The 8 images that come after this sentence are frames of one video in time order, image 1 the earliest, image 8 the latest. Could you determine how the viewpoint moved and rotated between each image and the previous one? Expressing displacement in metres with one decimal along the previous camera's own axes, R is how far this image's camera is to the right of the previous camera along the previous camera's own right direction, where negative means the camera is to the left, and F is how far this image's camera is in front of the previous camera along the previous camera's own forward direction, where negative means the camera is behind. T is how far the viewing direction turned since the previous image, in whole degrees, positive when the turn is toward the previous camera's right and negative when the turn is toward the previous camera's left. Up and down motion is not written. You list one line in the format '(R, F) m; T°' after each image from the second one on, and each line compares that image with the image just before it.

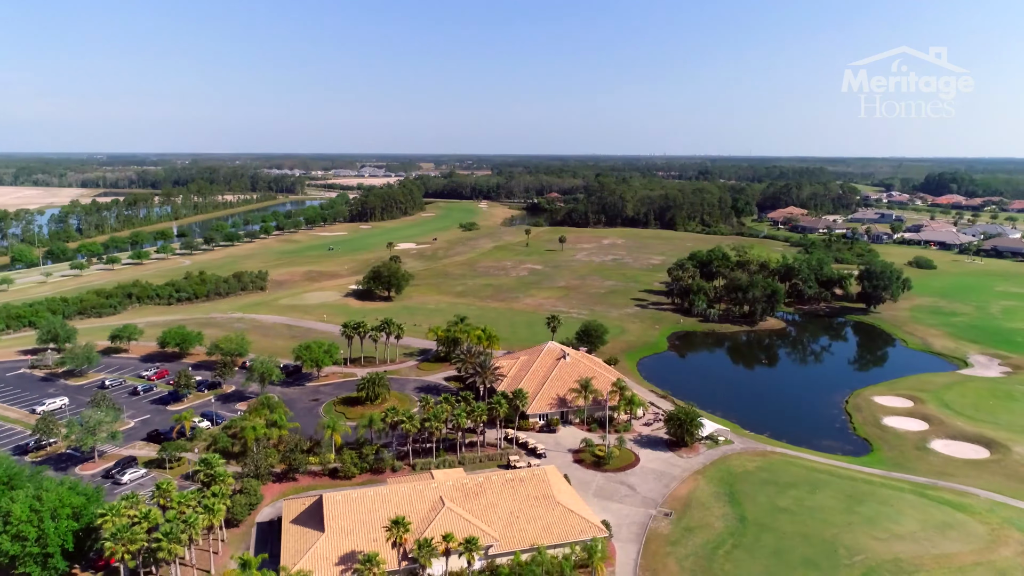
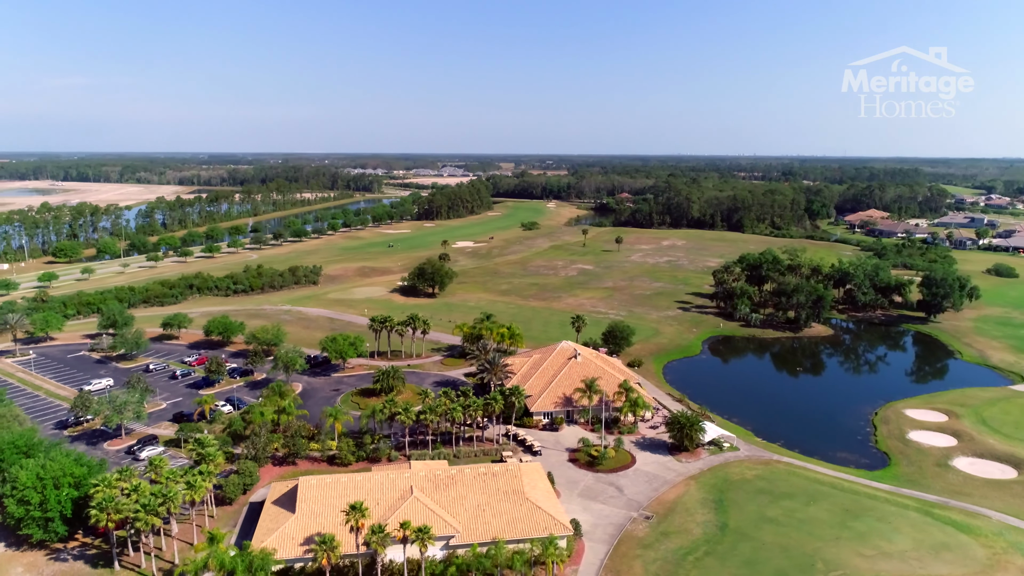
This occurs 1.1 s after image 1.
(+5.4, -0.2) m; -7°
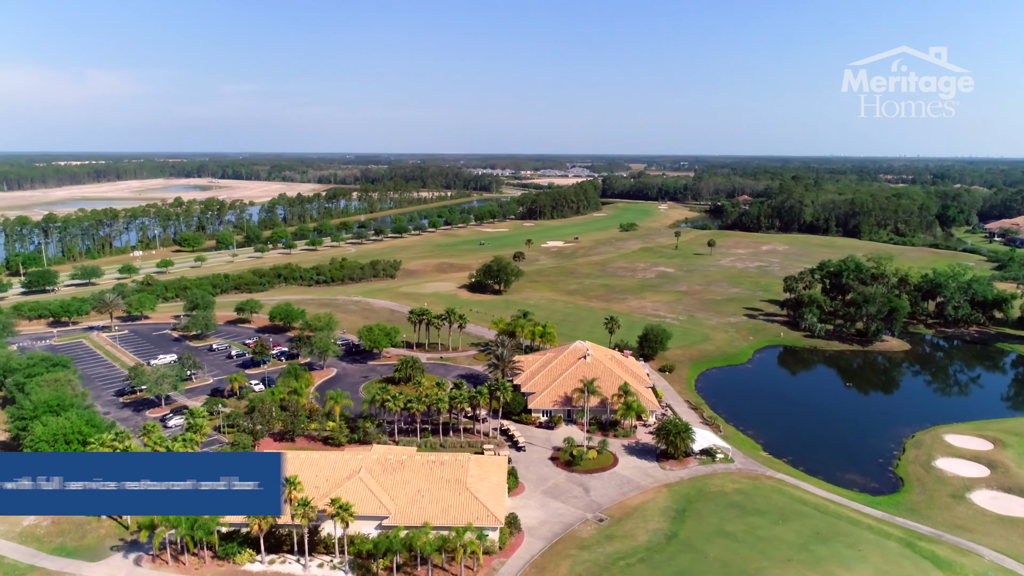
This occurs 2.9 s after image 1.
(+9.6, +0.1) m; -11°
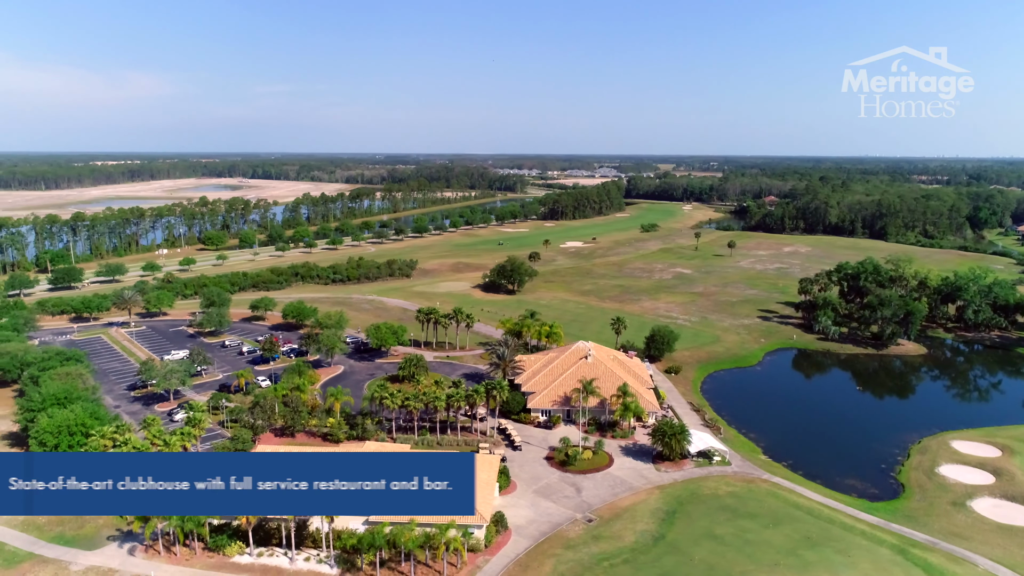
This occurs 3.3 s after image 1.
(+2.1, -0.1) m; -2°
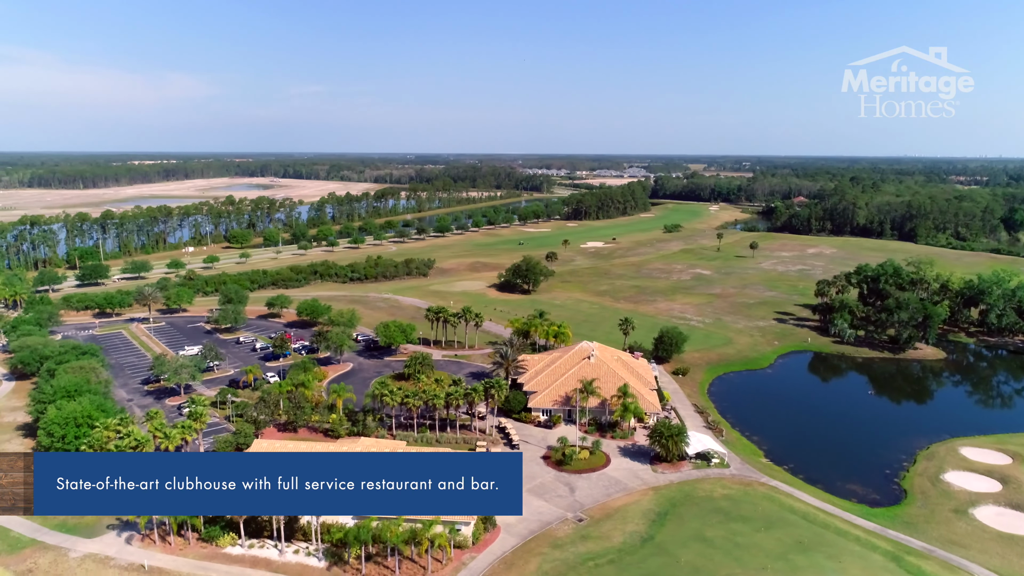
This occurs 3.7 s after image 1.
(+2.1, -0.1) m; -2°
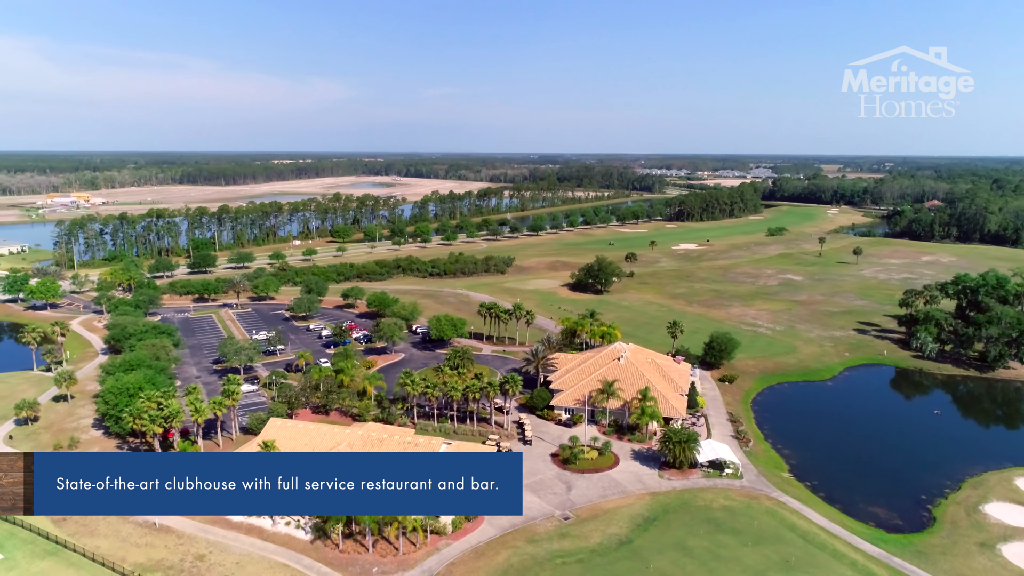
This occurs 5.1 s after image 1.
(+7.1, -0.1) m; -10°
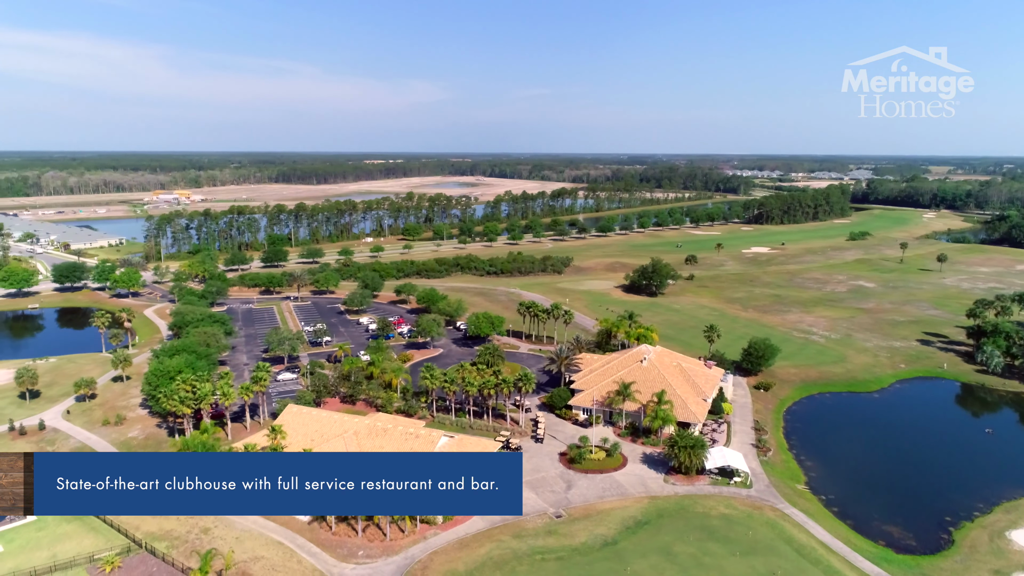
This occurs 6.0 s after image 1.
(+5.0, -0.2) m; -7°
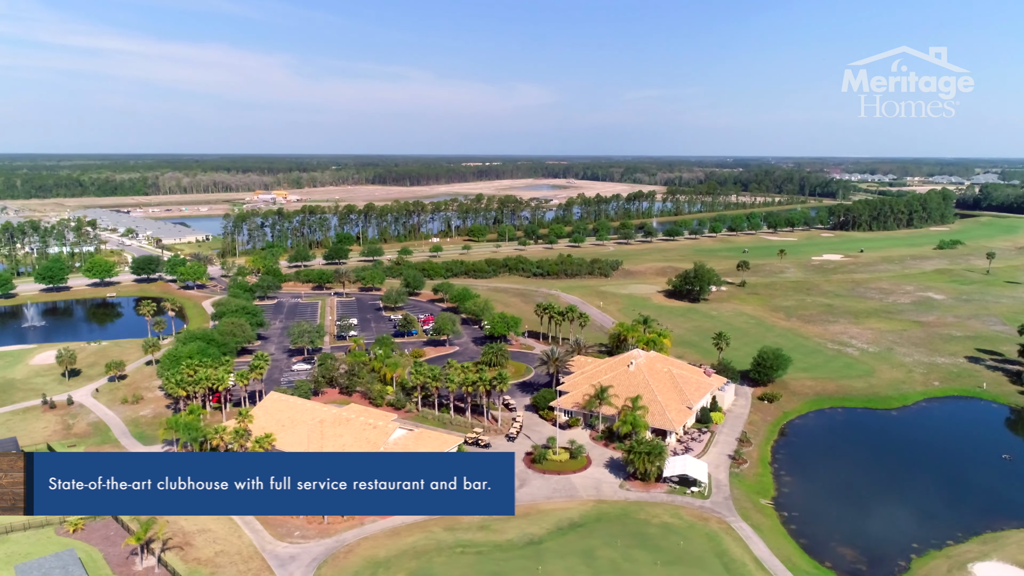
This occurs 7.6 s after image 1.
(+8.7, -0.1) m; -8°
